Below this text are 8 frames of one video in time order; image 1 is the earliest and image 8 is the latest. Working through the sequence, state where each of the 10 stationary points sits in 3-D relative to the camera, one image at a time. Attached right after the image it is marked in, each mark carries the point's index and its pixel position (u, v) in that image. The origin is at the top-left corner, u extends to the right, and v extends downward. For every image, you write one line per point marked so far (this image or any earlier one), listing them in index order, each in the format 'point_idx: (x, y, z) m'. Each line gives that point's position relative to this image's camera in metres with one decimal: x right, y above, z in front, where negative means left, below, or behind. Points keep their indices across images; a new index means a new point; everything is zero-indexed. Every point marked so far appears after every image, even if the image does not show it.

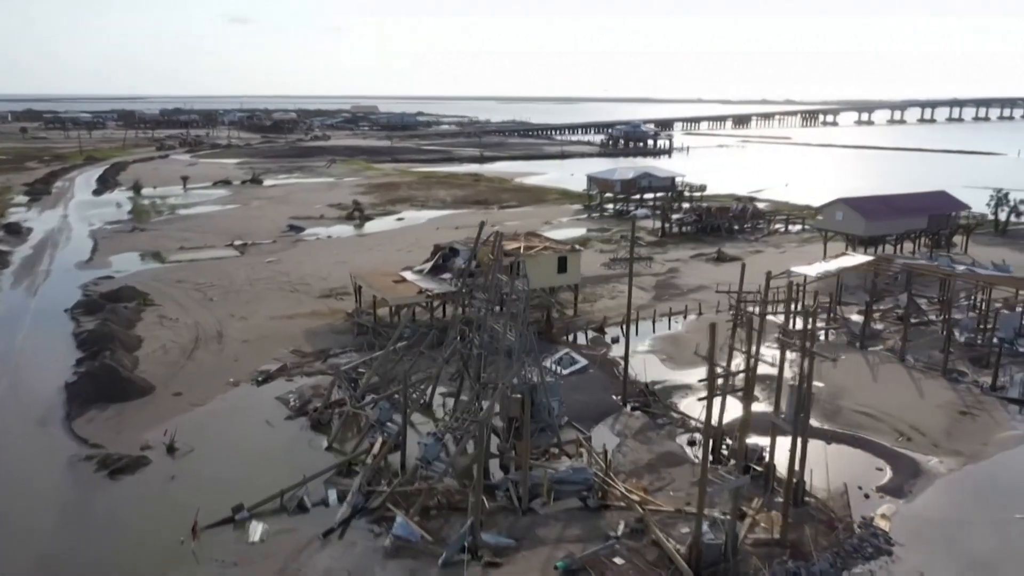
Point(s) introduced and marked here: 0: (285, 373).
0: (-5.3, -2.0, +19.2) m
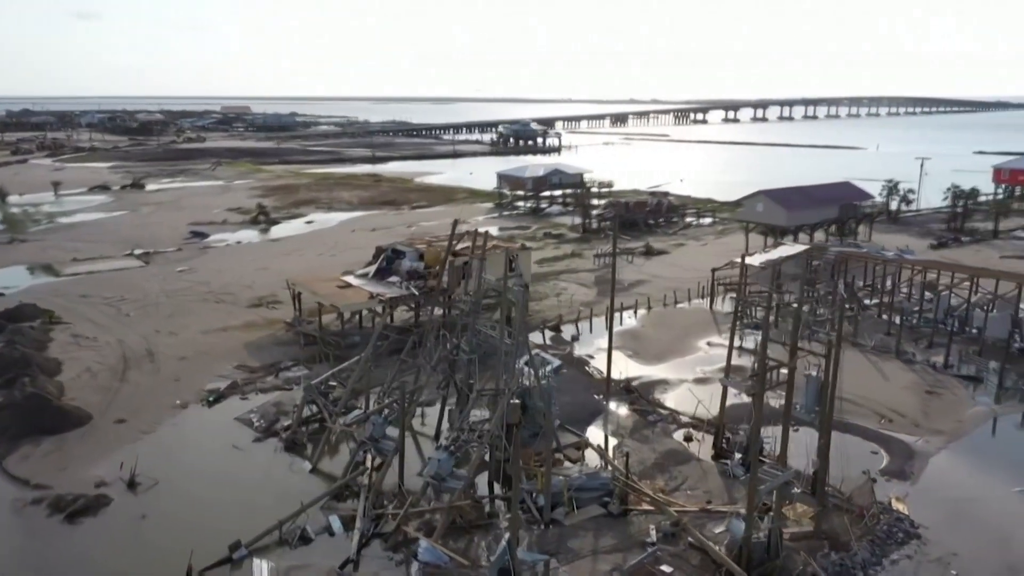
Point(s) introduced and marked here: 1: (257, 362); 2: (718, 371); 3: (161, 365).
0: (-5.9, -2.2, +17.6) m
1: (-6.1, -1.8, +19.2) m
2: (+4.9, -1.9, +18.9) m
3: (-8.3, -1.8, +18.9) m
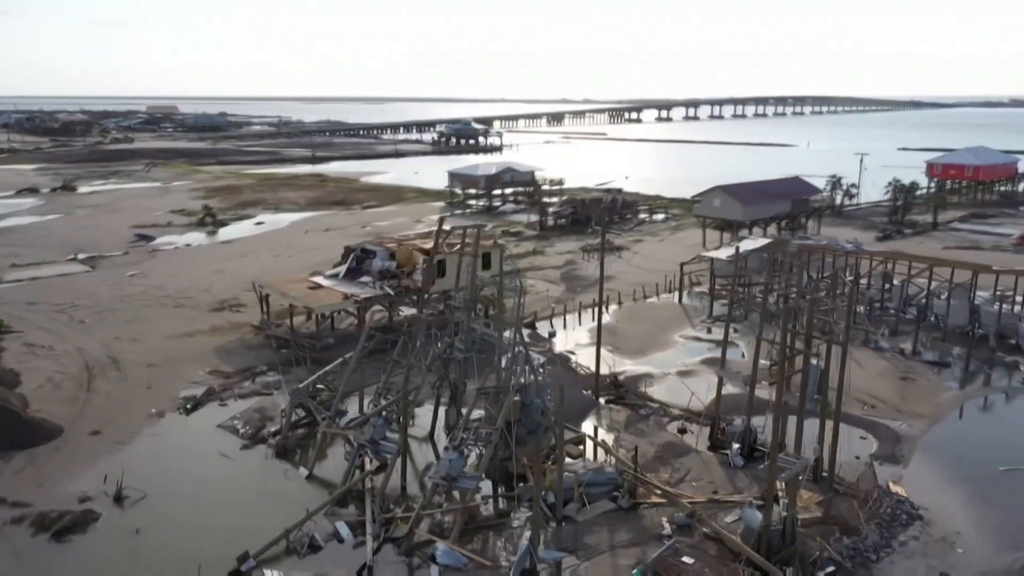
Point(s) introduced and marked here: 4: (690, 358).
0: (-6.2, -2.3, +16.9) m
1: (-6.5, -1.9, +18.5) m
2: (+4.5, -1.8, +19.1) m
3: (-8.6, -1.9, +18.1) m
4: (+4.4, -1.7, +19.5) m
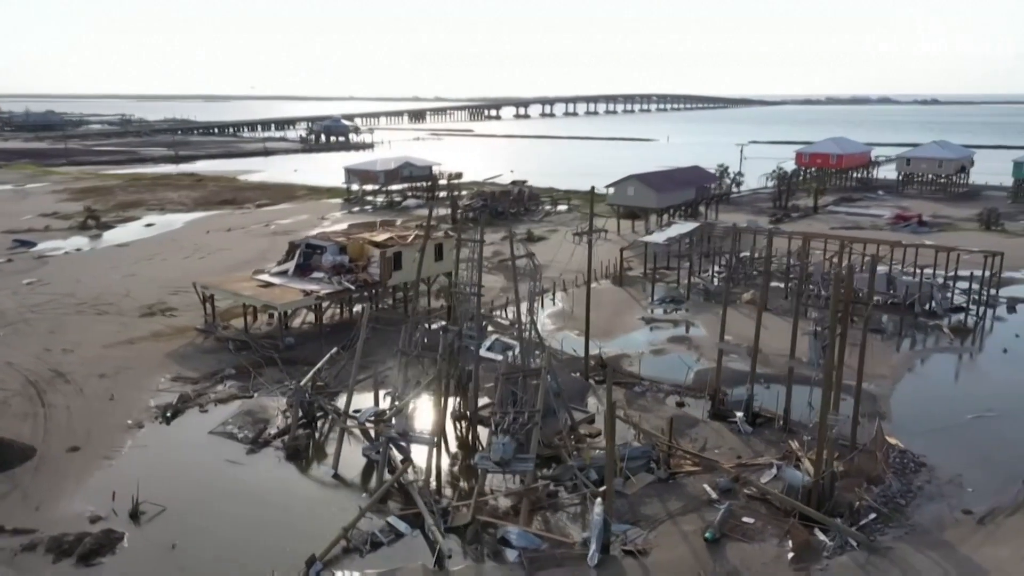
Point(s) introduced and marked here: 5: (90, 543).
0: (-6.2, -2.3, +15.8) m
1: (-6.9, -1.9, +17.4) m
2: (+3.8, -1.3, +19.9) m
3: (-8.9, -2.0, +16.5) m
4: (+3.6, -1.2, +20.3) m
5: (-5.7, -3.4, +10.8) m
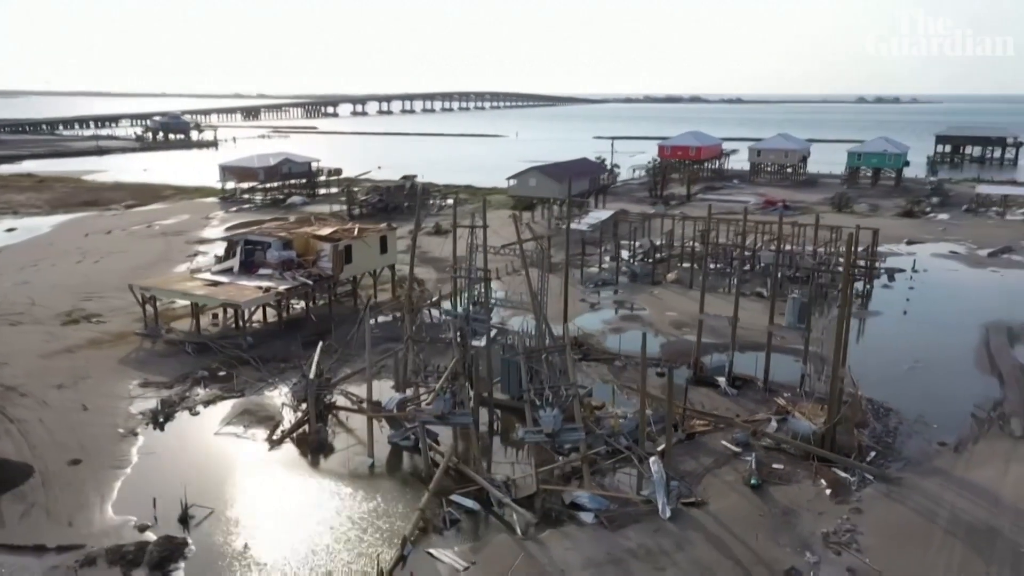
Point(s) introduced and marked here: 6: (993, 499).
0: (-6.2, -2.2, +15.1) m
1: (-7.1, -1.8, +16.4) m
2: (+2.8, -0.8, +21.0) m
3: (-8.9, -2.1, +15.2) m
4: (+2.5, -0.8, +21.4) m
5: (-4.5, -3.4, +10.2) m
6: (+7.0, -3.1, +11.6) m
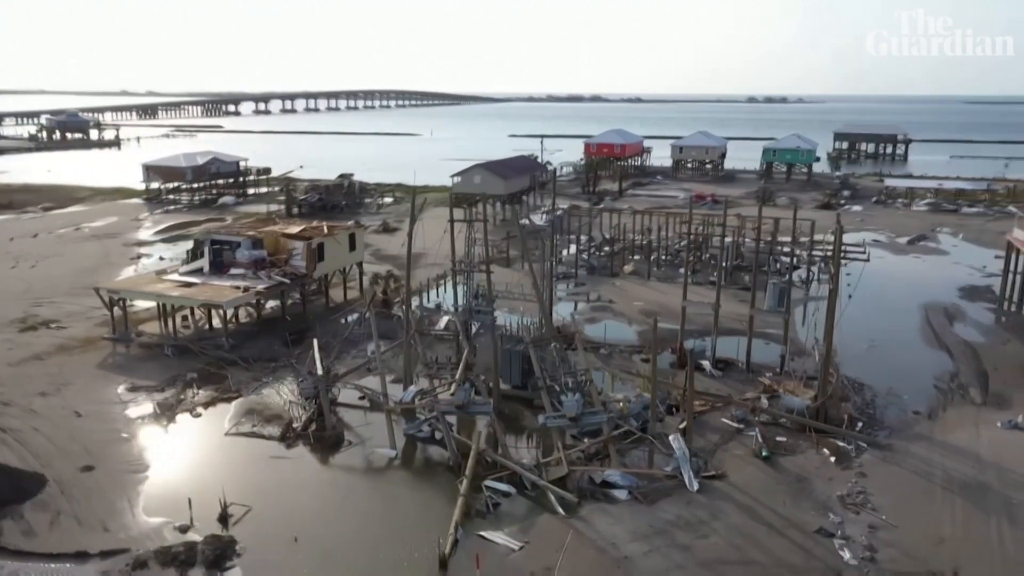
0: (-6.1, -2.2, +14.7) m
1: (-7.2, -1.9, +16.0) m
2: (+2.1, -0.6, +21.7) m
3: (-8.8, -2.1, +14.5) m
4: (+1.8, -0.6, +22.0) m
5: (-3.8, -3.3, +10.1) m
6: (+7.4, -2.7, +12.8) m
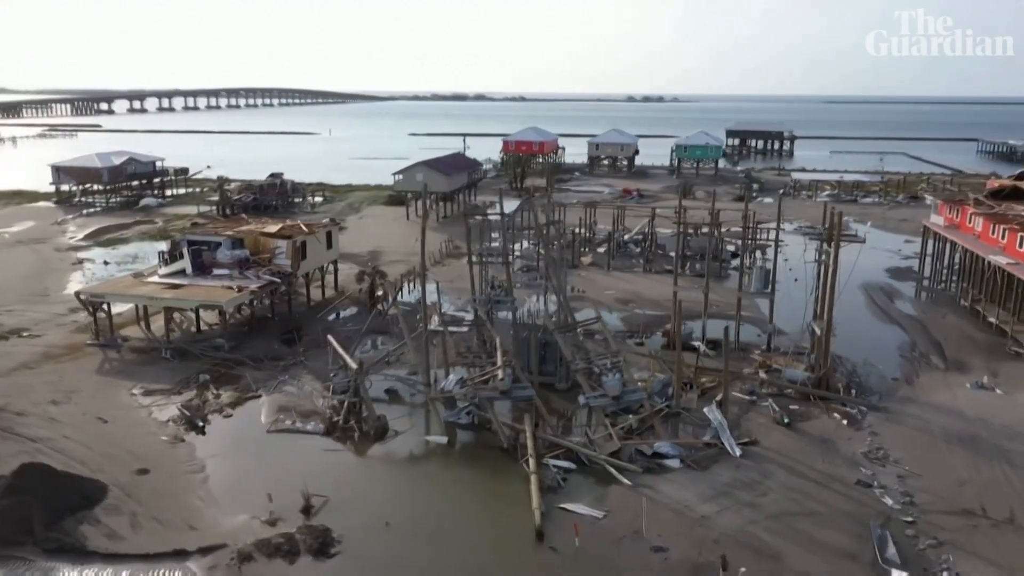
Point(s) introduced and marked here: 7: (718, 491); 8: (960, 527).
0: (-5.5, -2.2, +14.5) m
1: (-6.8, -1.9, +15.6) m
2: (+1.6, -0.4, +22.6) m
3: (-8.2, -2.2, +14.0) m
4: (+1.2, -0.3, +22.9) m
5: (-2.6, -3.2, +10.3) m
6: (+8.1, -2.3, +14.5) m
7: (+3.0, -3.0, +11.7) m
8: (+6.0, -3.2, +10.7) m
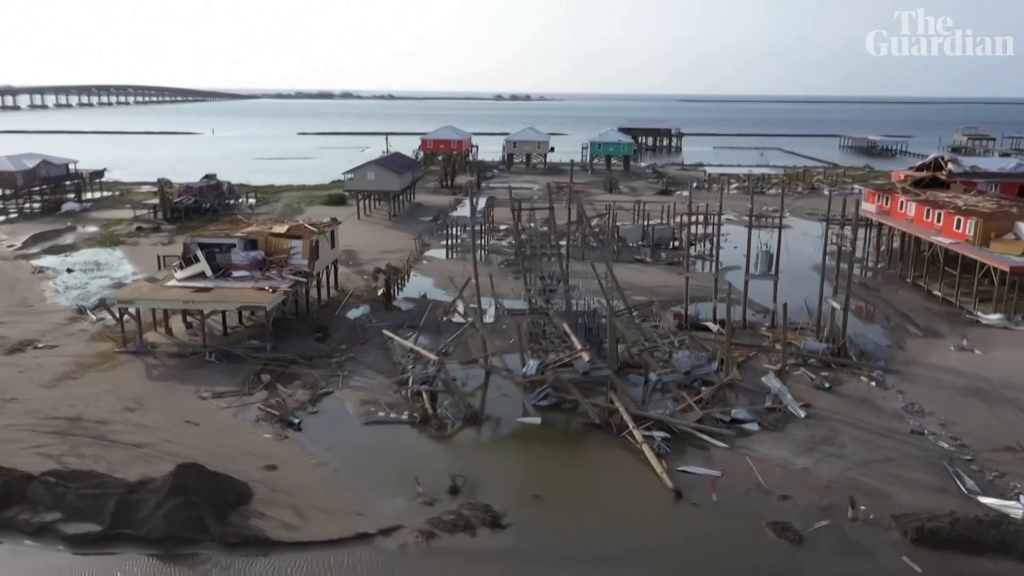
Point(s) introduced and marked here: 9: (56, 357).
0: (-4.0, -2.2, +14.7) m
1: (-5.5, -1.9, +15.5) m
2: (+1.6, -0.1, +23.7) m
3: (-6.6, -2.3, +13.7) m
4: (+1.2, 0.0, +24.0) m
5: (-0.5, -3.1, +11.0) m
6: (+9.4, -1.8, +16.9) m
7: (+4.8, -2.6, +13.3) m
8: (+7.9, -2.7, +12.8) m
9: (-9.7, -1.5, +16.9) m
